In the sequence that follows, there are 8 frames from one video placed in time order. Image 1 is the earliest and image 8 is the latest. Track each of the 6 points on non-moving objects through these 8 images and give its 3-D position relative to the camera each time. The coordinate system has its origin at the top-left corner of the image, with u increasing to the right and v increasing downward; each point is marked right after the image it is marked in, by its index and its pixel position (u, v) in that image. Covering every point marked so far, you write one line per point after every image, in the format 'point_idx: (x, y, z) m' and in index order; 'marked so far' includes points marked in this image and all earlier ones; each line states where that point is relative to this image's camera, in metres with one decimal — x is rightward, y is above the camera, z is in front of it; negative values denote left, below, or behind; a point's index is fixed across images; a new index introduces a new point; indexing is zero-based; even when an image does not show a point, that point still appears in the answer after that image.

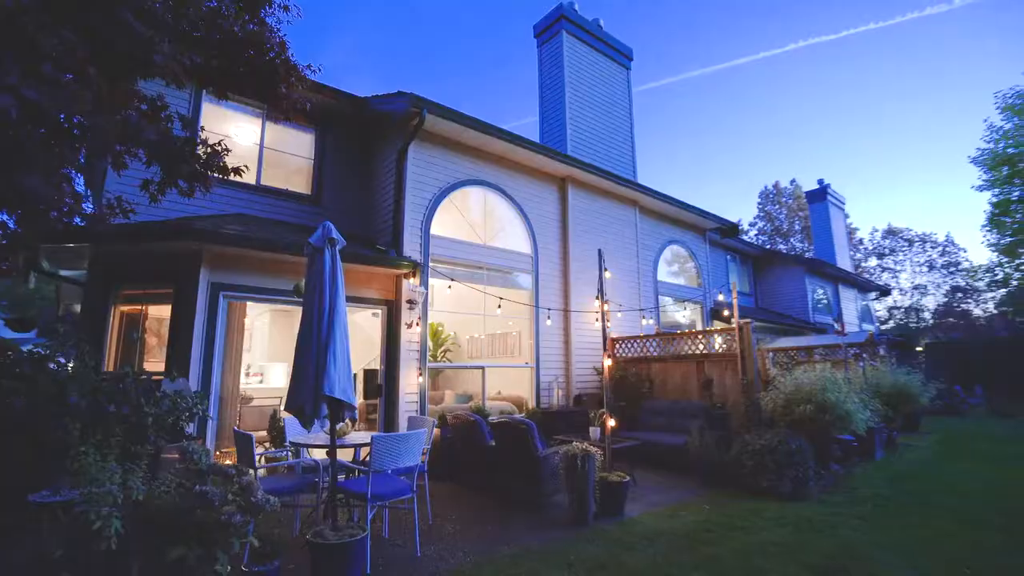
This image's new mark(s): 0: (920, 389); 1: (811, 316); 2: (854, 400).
0: (+8.0, -1.9, +9.8) m
1: (+9.1, -0.9, +15.6) m
2: (+4.4, -1.4, +6.5) m
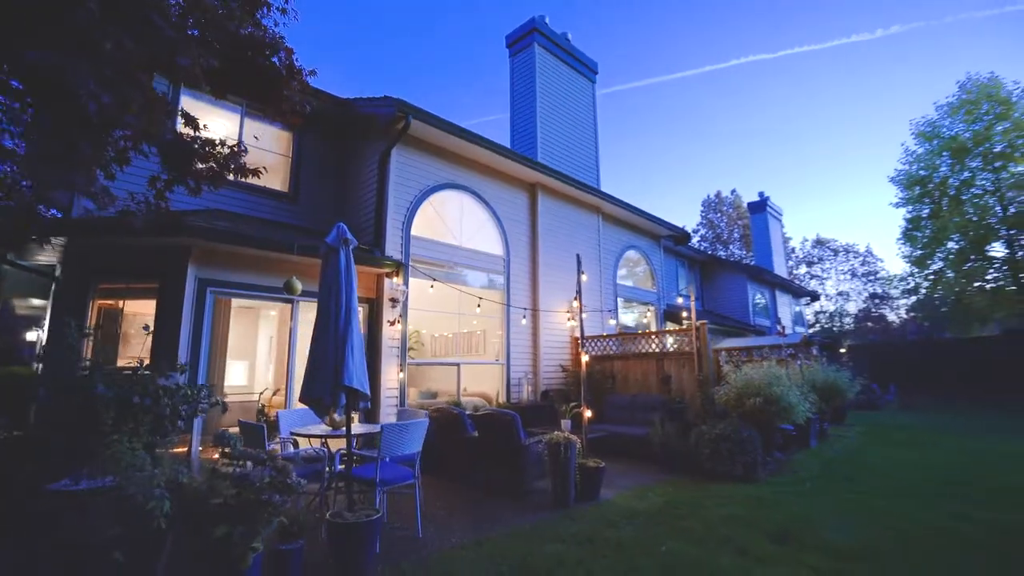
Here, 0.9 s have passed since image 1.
0: (+7.3, -2.0, +11.0) m
1: (+7.9, -1.0, +16.8) m
2: (+4.0, -1.5, +7.3) m
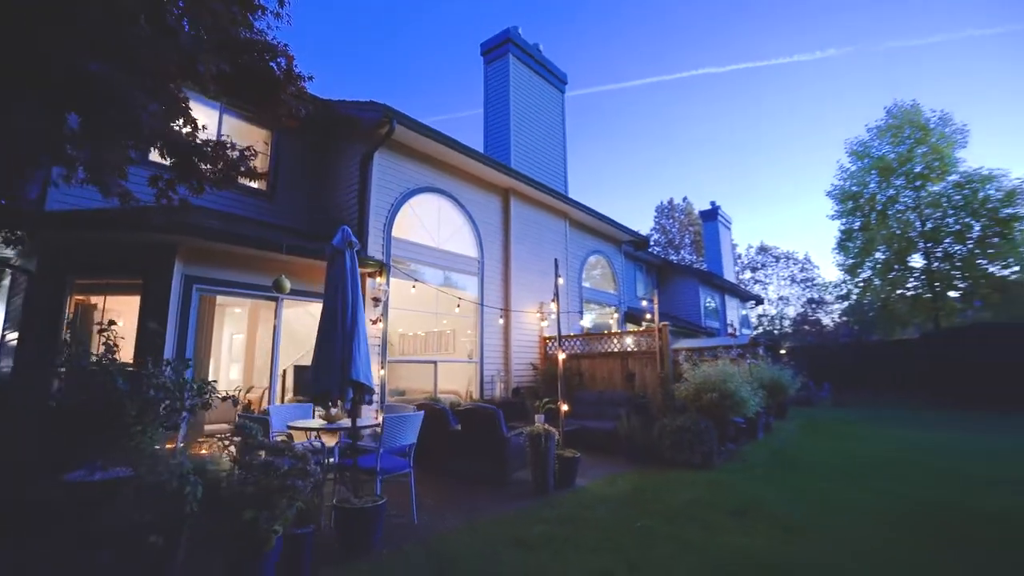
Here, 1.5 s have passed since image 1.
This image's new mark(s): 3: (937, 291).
0: (+6.6, -2.2, +12.0) m
1: (+6.6, -1.2, +17.8) m
2: (+3.7, -1.6, +7.9) m
3: (+14.5, -0.1, +17.3) m
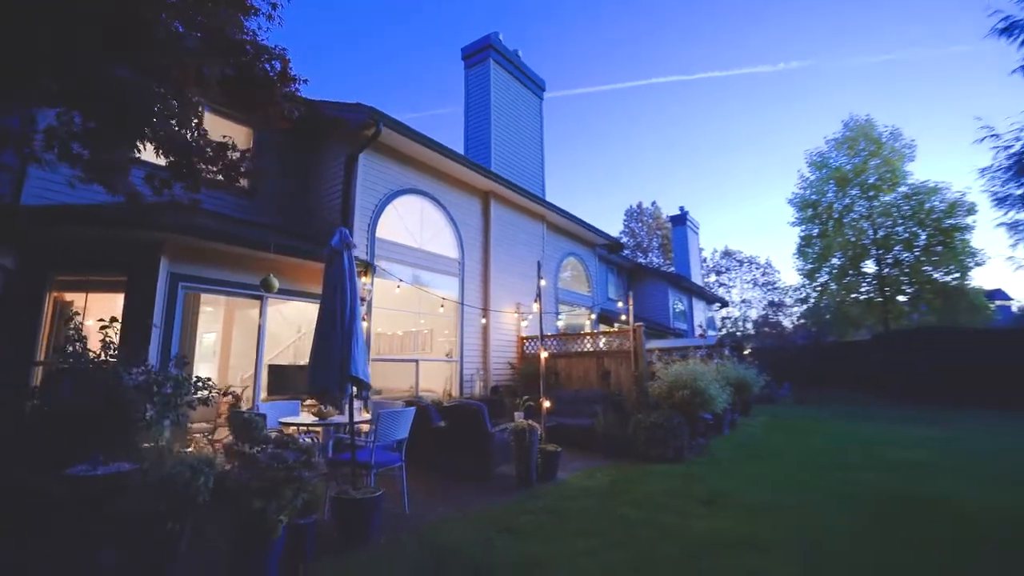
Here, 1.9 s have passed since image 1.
0: (+6.0, -2.3, +12.5) m
1: (+5.7, -1.2, +18.4) m
2: (+3.3, -1.6, +8.4) m
3: (+13.6, -0.3, +18.4) m
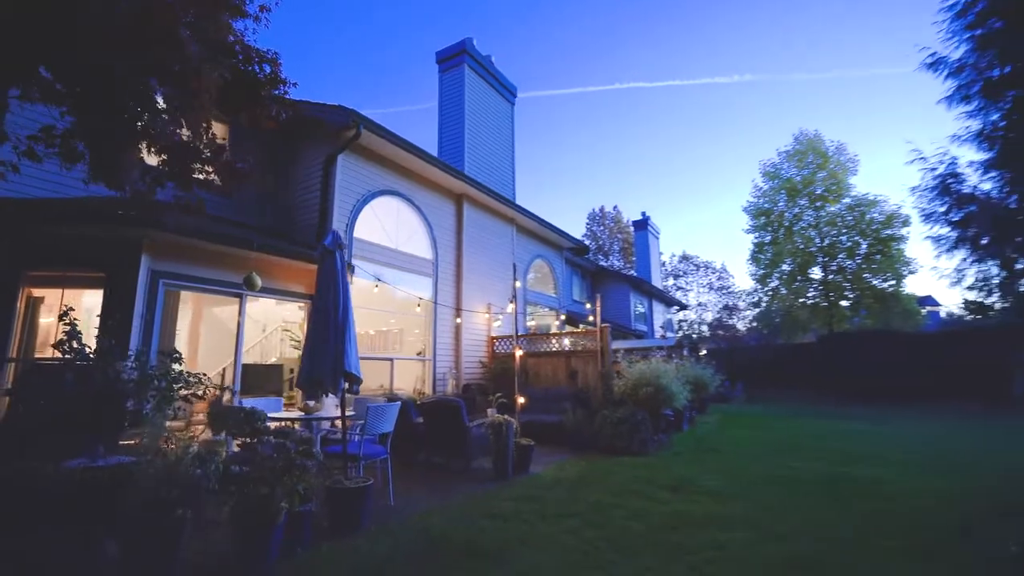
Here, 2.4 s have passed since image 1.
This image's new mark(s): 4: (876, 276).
0: (+5.2, -2.4, +13.2) m
1: (+4.5, -1.4, +19.1) m
2: (+2.9, -1.7, +8.9) m
3: (+12.4, -0.5, +19.7) m
4: (+13.5, +0.4, +18.8) m
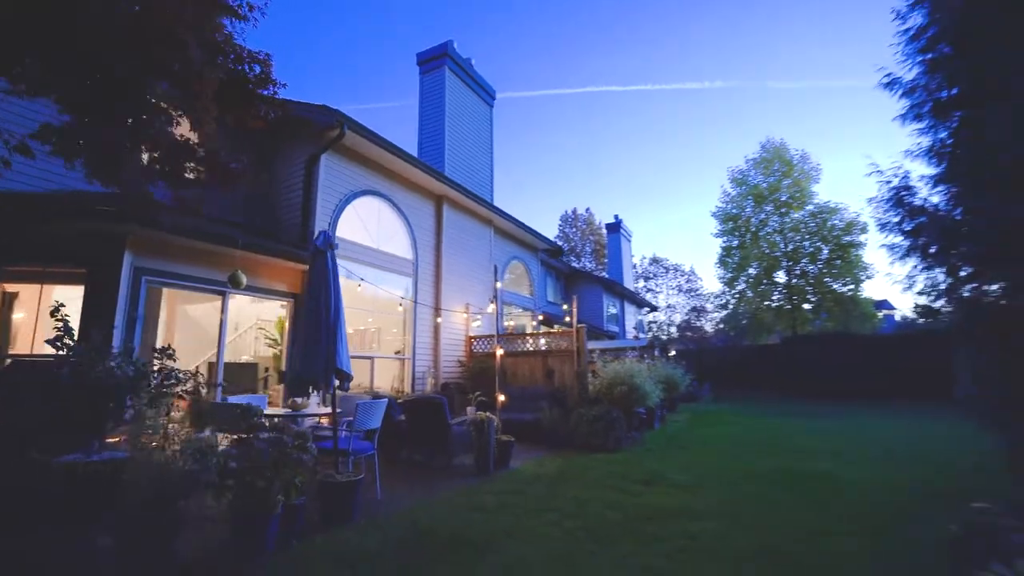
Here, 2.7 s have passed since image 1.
0: (+4.5, -2.4, +13.7) m
1: (+3.5, -1.4, +19.5) m
2: (+2.5, -1.7, +9.2) m
3: (+11.4, -0.6, +20.5) m
4: (+12.6, +0.3, +19.6) m
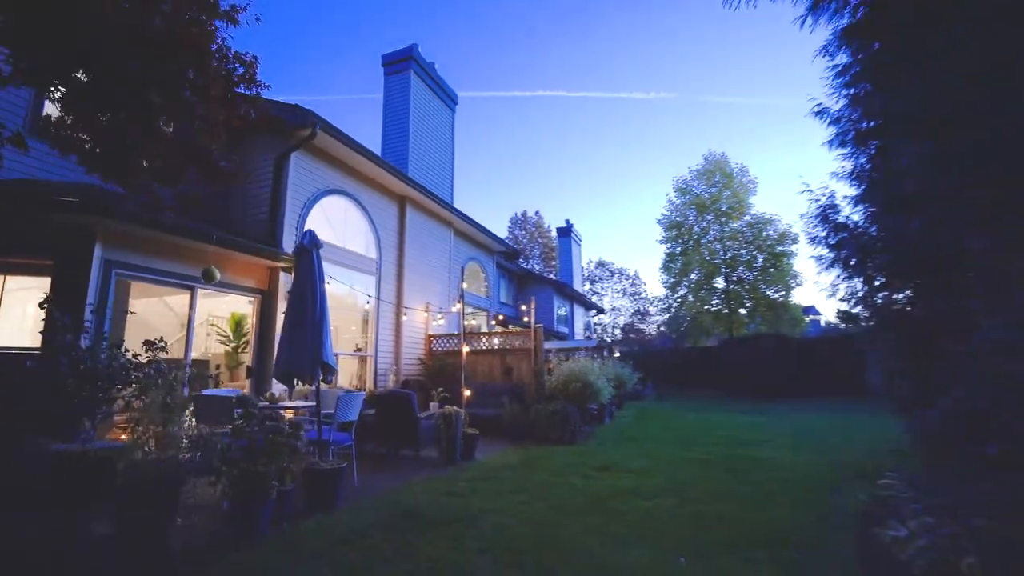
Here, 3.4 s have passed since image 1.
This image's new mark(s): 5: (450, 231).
0: (+3.3, -2.5, +14.5) m
1: (+1.8, -1.5, +20.1) m
2: (+1.7, -1.8, +9.8) m
3: (+9.5, -0.8, +21.9) m
4: (+10.8, 0.0, +21.2) m
5: (-1.5, +1.4, +12.8) m
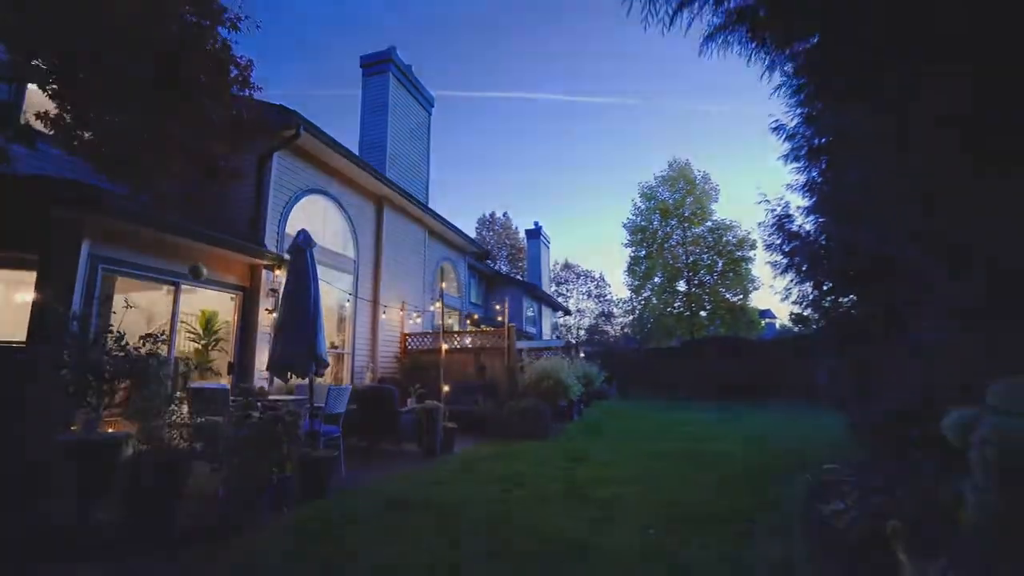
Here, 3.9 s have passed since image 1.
0: (+2.5, -2.6, +15.0) m
1: (+0.6, -1.5, +20.5) m
2: (+1.2, -1.8, +10.2) m
3: (+8.2, -1.0, +22.8) m
4: (+9.5, -0.1, +22.2) m
5: (-2.2, +1.4, +13.0) m
